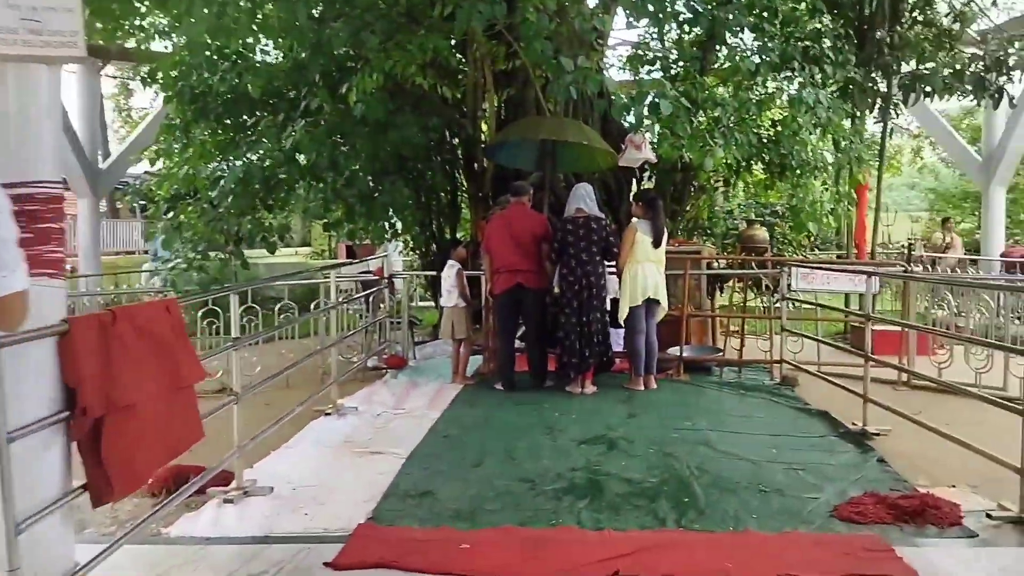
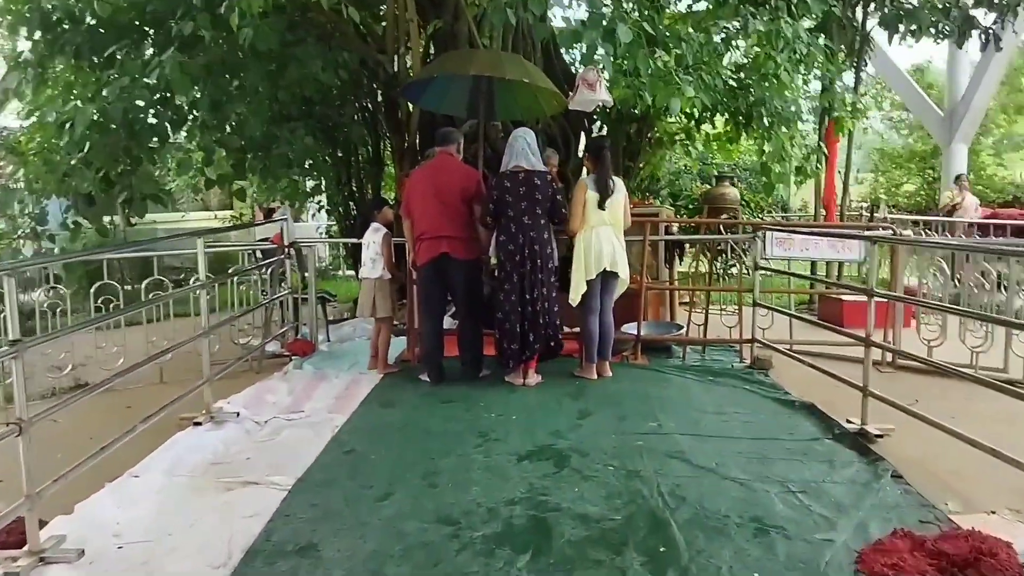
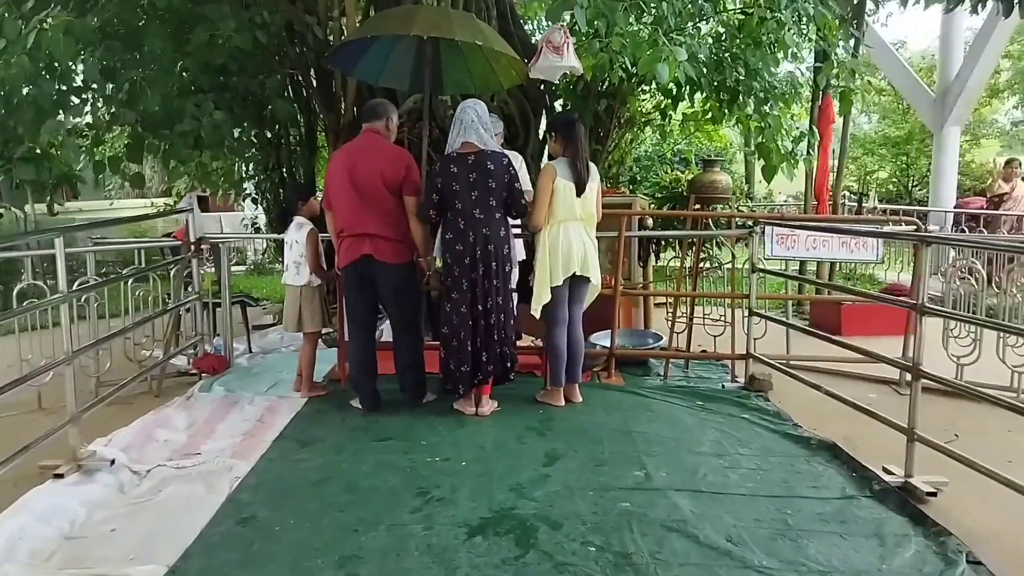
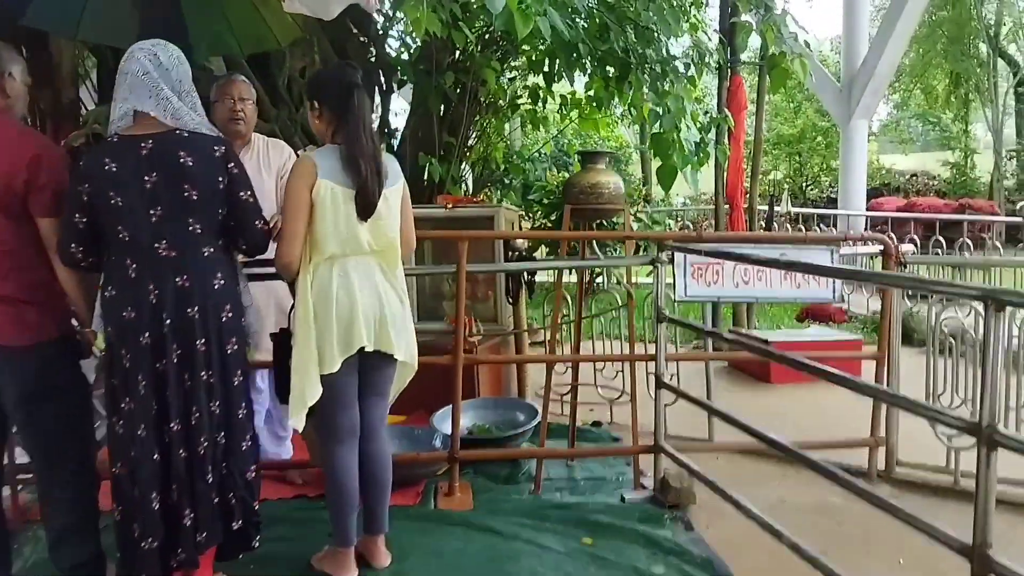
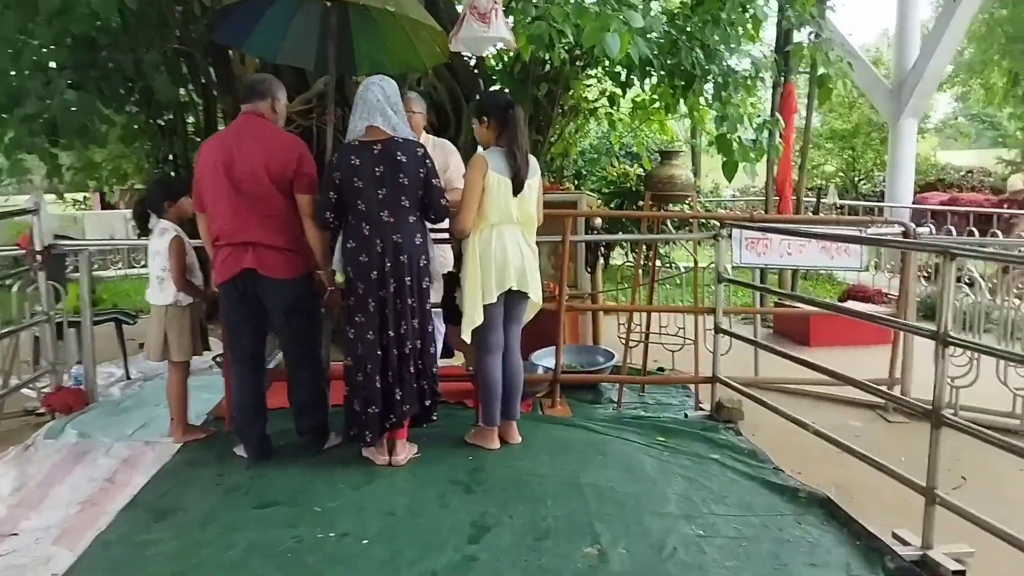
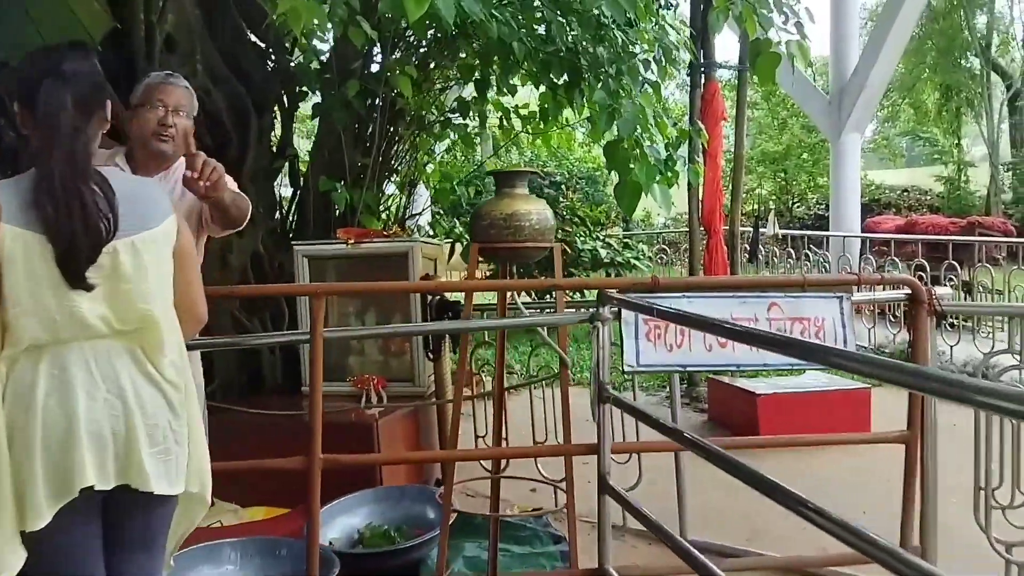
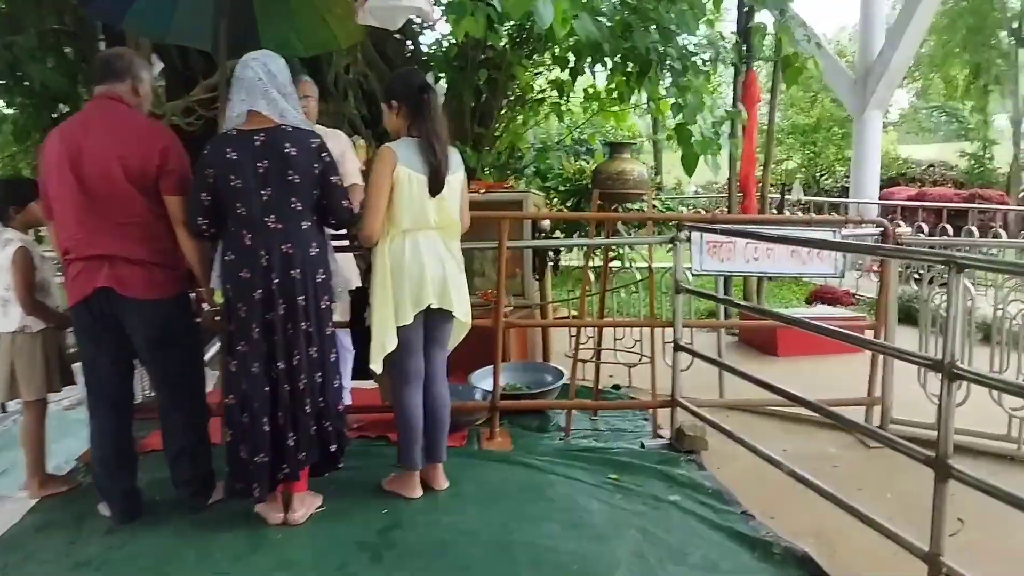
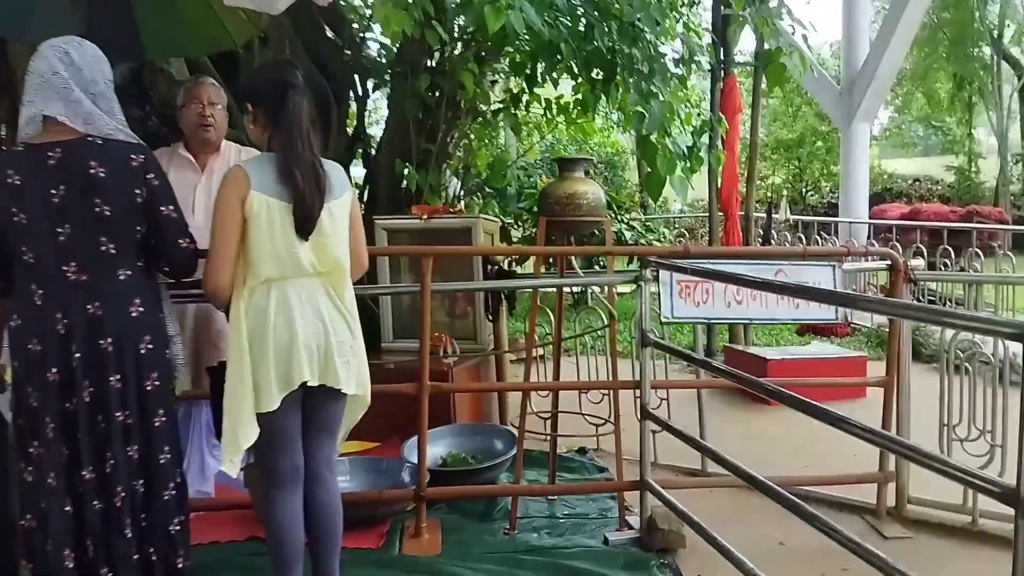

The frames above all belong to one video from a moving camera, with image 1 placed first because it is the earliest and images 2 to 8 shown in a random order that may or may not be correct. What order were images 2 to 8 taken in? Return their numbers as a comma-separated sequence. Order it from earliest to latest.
2, 3, 5, 7, 4, 8, 6
